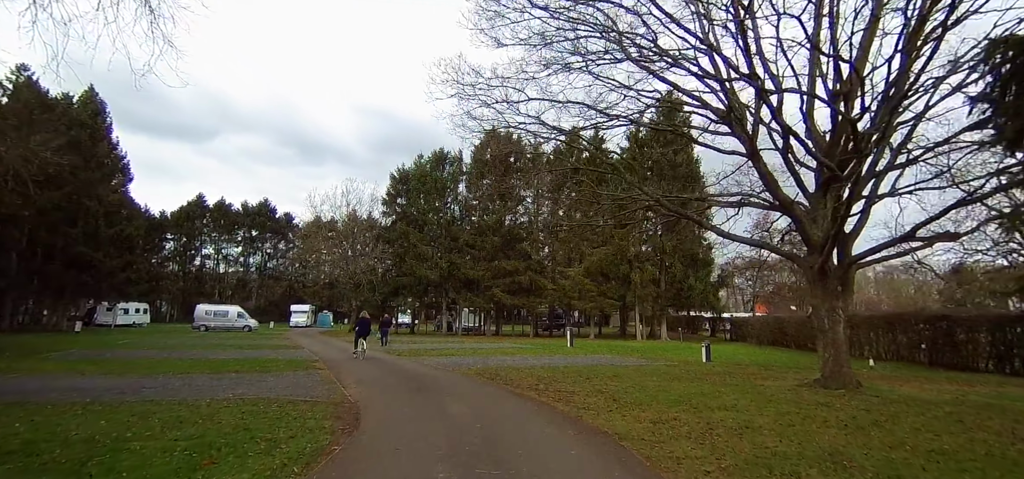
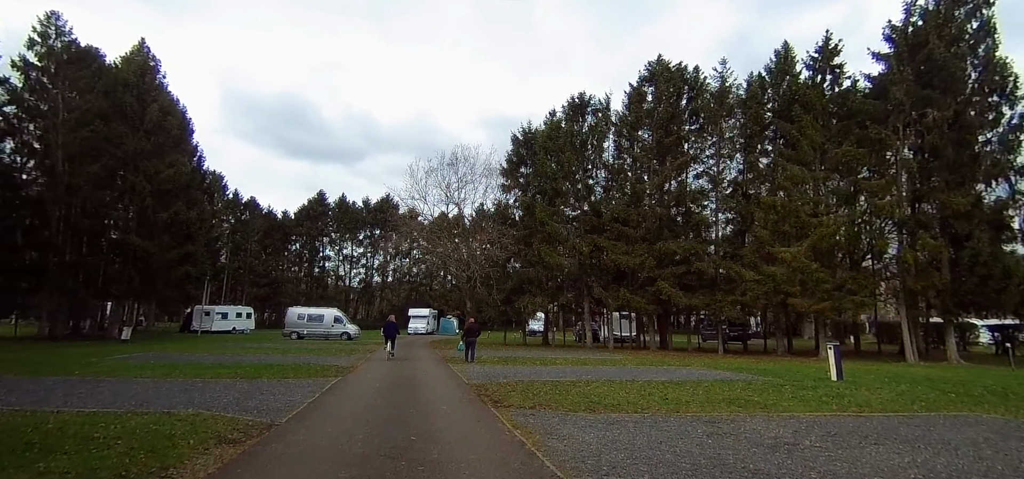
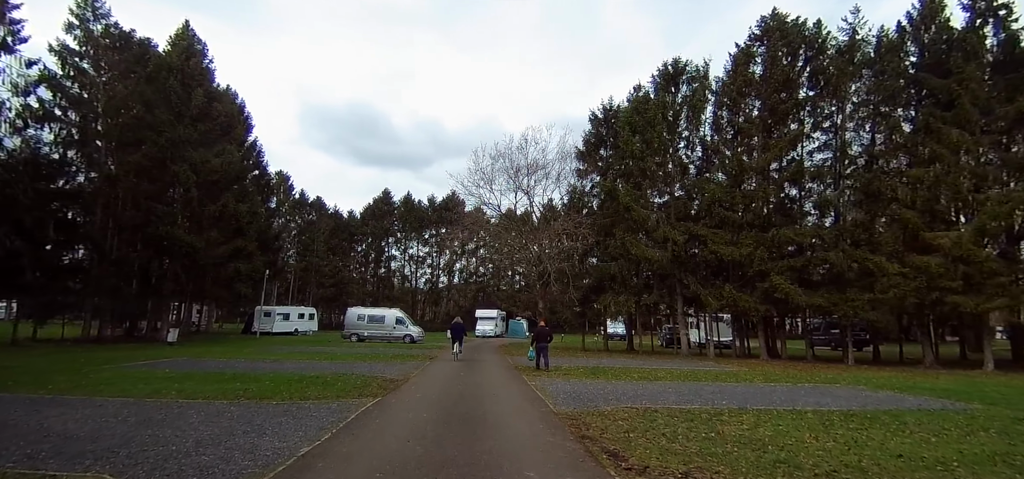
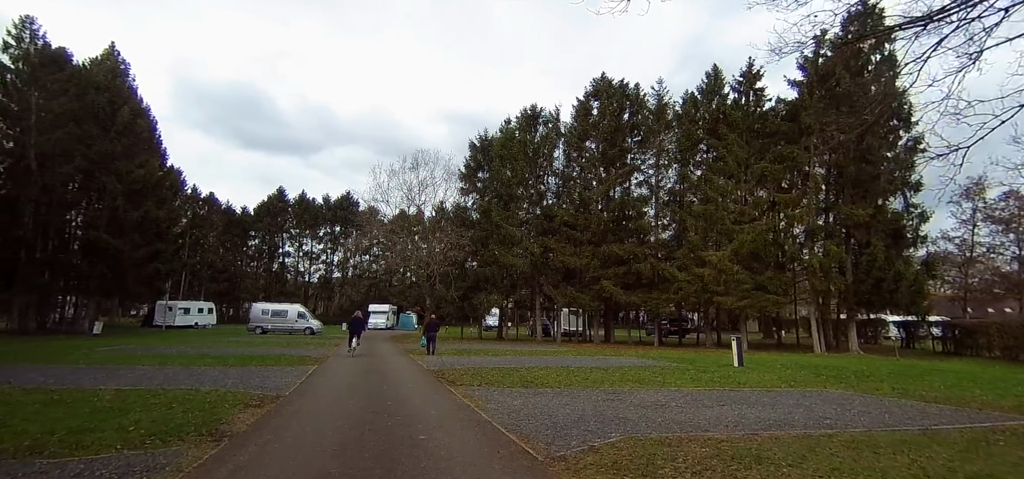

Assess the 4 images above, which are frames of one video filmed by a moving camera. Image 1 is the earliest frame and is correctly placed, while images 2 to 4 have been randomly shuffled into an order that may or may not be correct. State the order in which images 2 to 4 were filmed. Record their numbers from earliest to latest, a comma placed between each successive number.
4, 2, 3
